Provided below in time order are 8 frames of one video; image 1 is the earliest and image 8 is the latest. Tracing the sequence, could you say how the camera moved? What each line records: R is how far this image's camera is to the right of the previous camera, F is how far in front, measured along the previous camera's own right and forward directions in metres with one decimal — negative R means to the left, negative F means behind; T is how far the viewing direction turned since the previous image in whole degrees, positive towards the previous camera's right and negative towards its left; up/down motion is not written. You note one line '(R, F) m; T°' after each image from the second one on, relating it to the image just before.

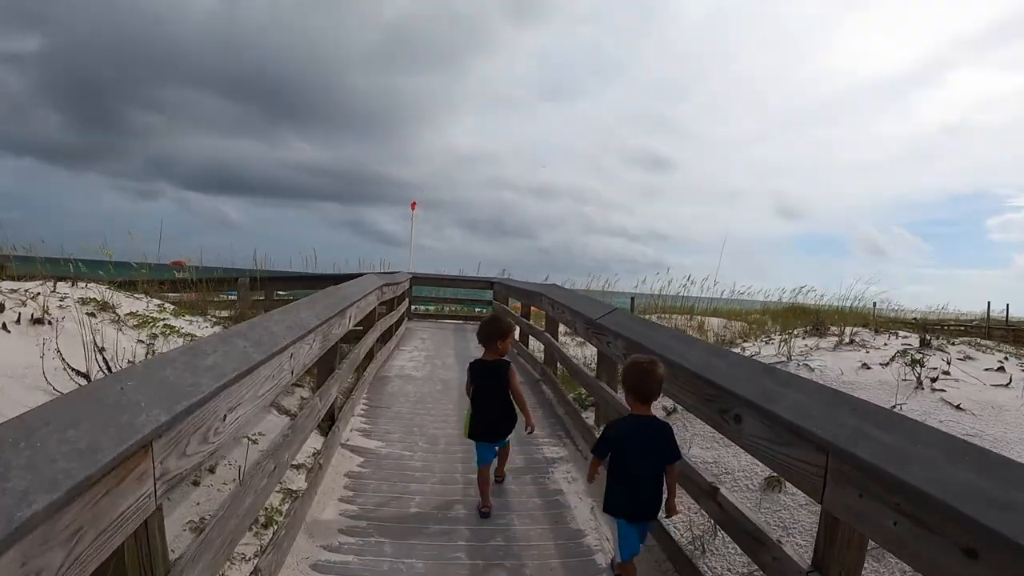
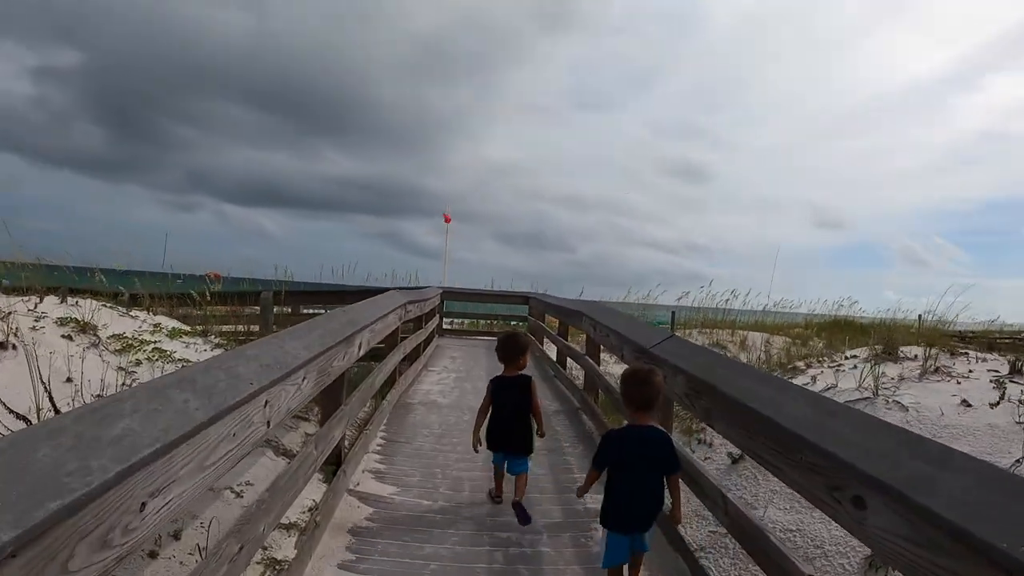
(0.0, +0.5) m; -3°
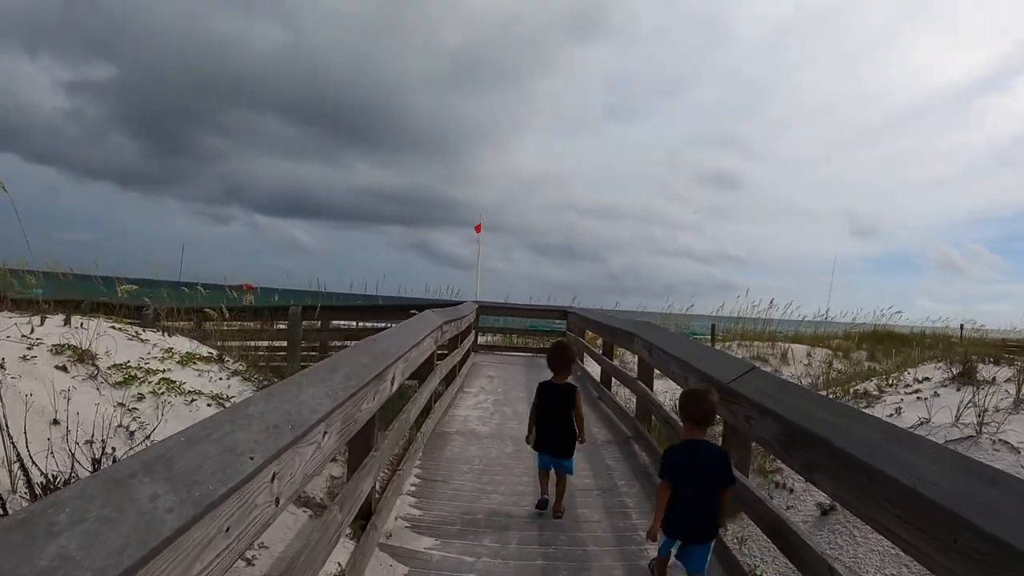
(-0.1, +0.4) m; -3°
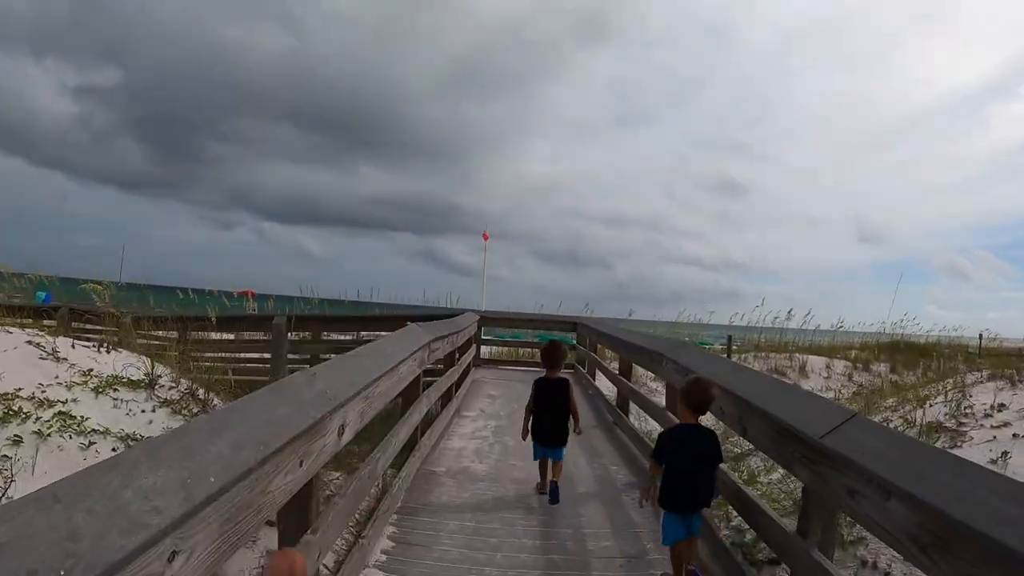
(0.0, +0.8) m; -1°
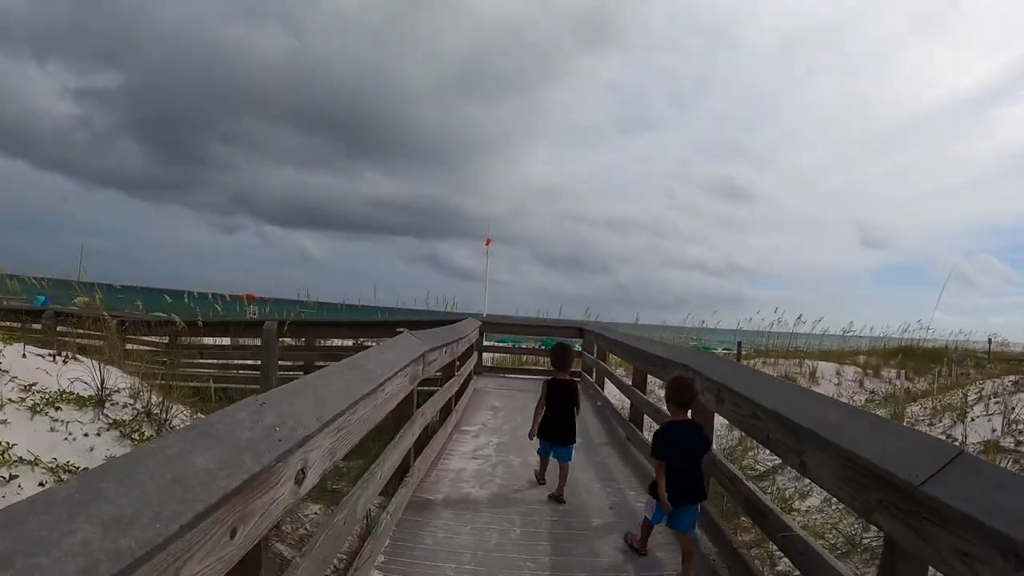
(0.0, +0.4) m; 0°
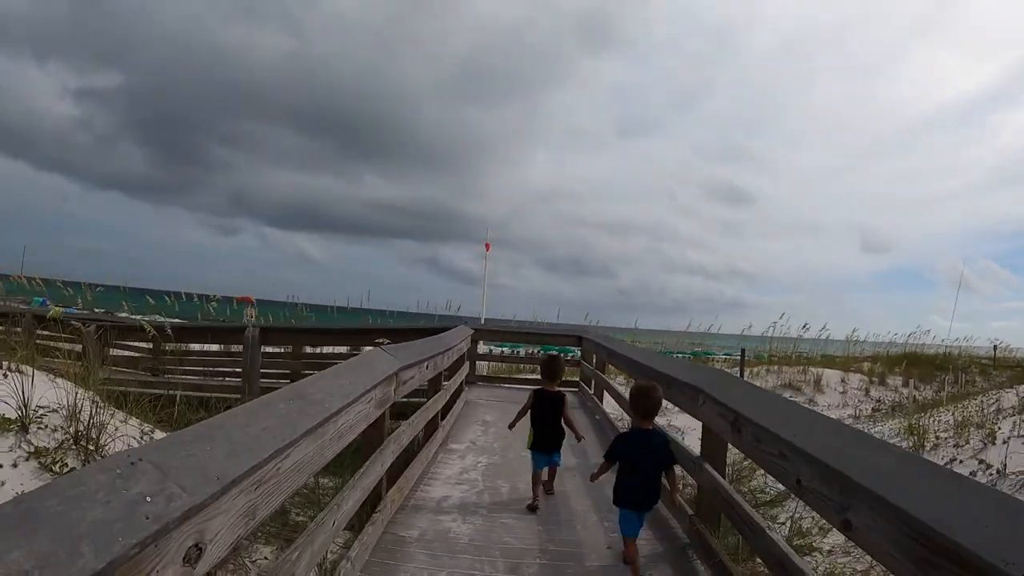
(+0.1, +0.4) m; 0°
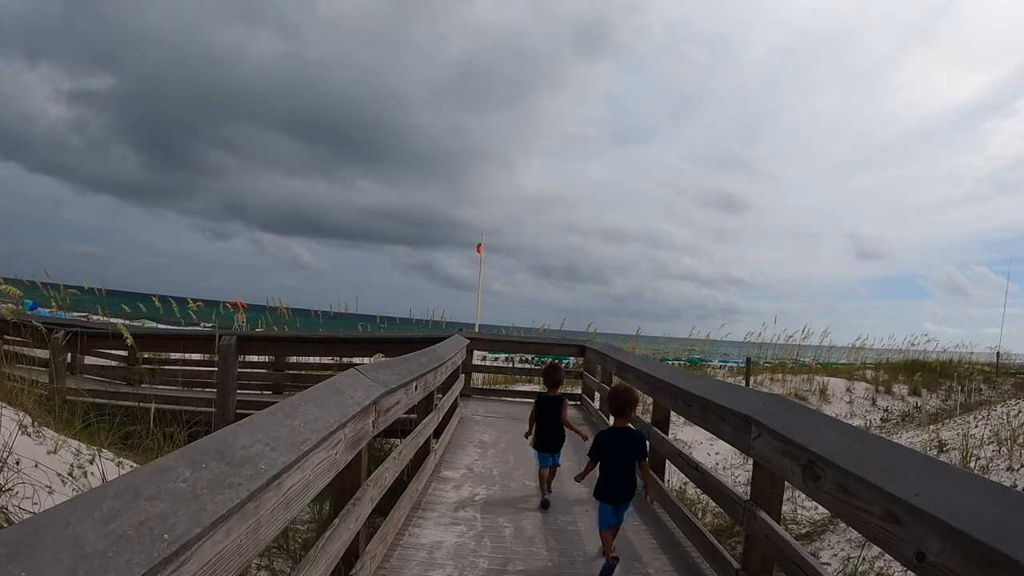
(-0.1, +0.6) m; 0°
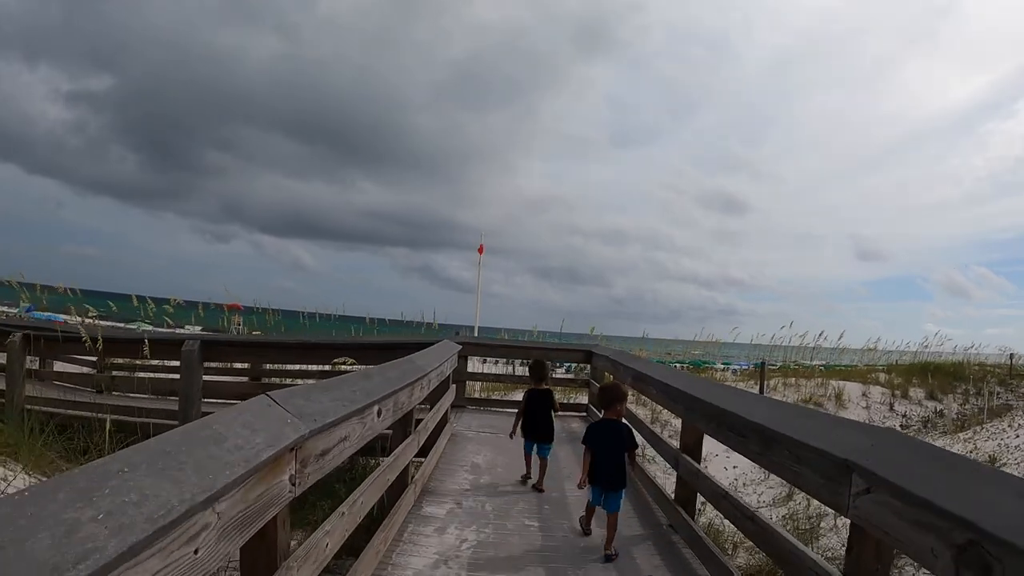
(0.0, +0.8) m; 0°
